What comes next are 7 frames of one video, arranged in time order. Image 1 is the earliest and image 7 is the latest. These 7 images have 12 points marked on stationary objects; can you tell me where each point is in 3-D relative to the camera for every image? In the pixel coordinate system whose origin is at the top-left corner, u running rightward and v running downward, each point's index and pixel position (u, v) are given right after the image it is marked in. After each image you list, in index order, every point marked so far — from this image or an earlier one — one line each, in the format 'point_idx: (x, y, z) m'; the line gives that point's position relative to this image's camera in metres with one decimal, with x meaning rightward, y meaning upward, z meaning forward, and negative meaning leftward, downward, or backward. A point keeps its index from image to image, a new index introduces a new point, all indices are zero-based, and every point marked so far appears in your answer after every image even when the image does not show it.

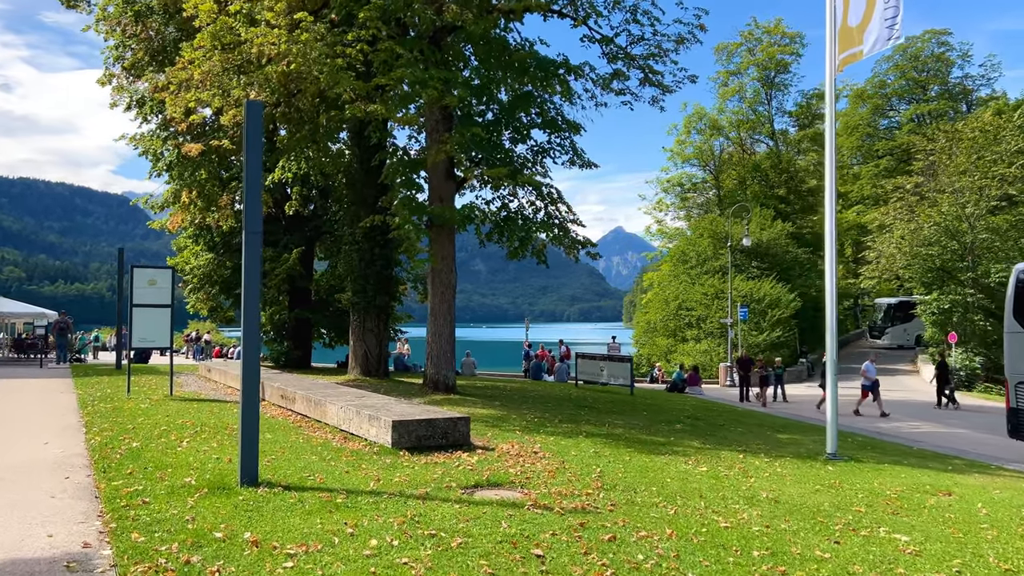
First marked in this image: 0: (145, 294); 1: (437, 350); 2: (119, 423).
0: (-7.3, -0.1, +16.6) m
1: (-1.6, -1.4, +18.0) m
2: (-5.7, -2.0, +12.1) m
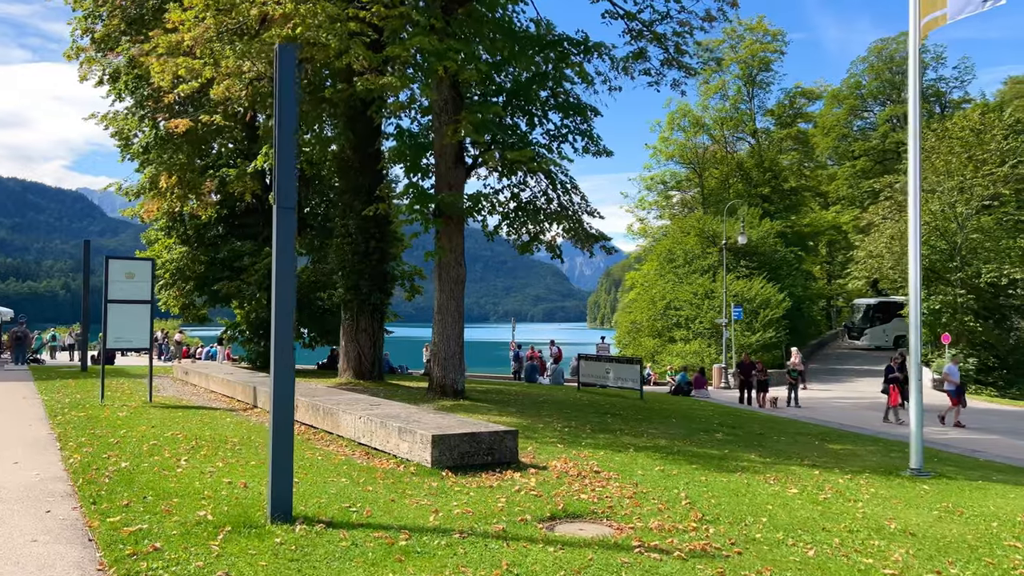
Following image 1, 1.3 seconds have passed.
0: (-6.9, 0.0, +14.9) m
1: (-1.3, -1.3, +16.5) m
2: (-5.1, -1.9, +10.4) m
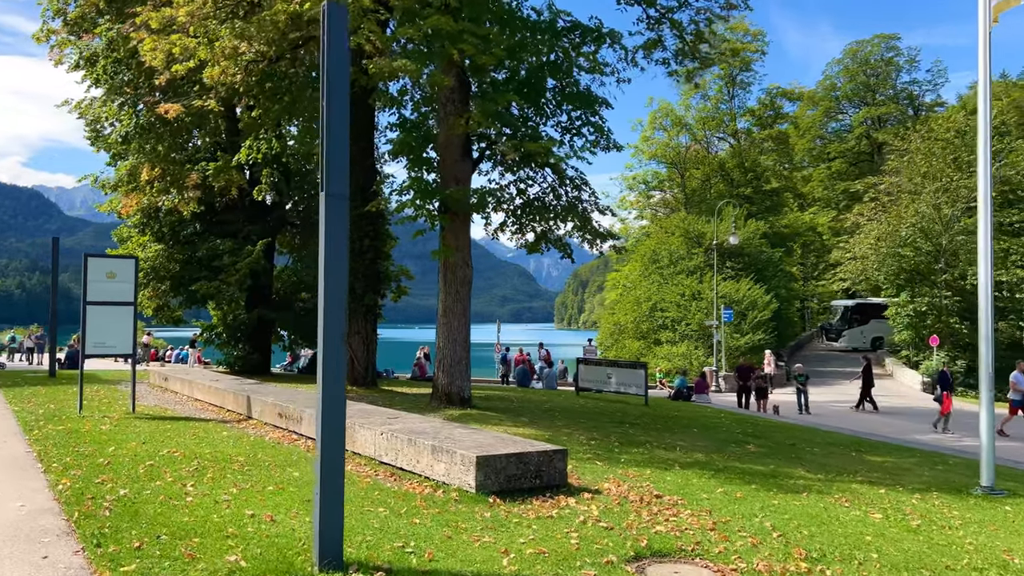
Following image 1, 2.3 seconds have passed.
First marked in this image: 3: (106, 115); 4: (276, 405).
0: (-6.7, 0.0, +13.6) m
1: (-1.1, -1.3, +15.5) m
2: (-4.7, -1.9, +9.3) m
3: (-8.6, +3.7, +17.8) m
4: (-3.5, -1.7, +12.4) m
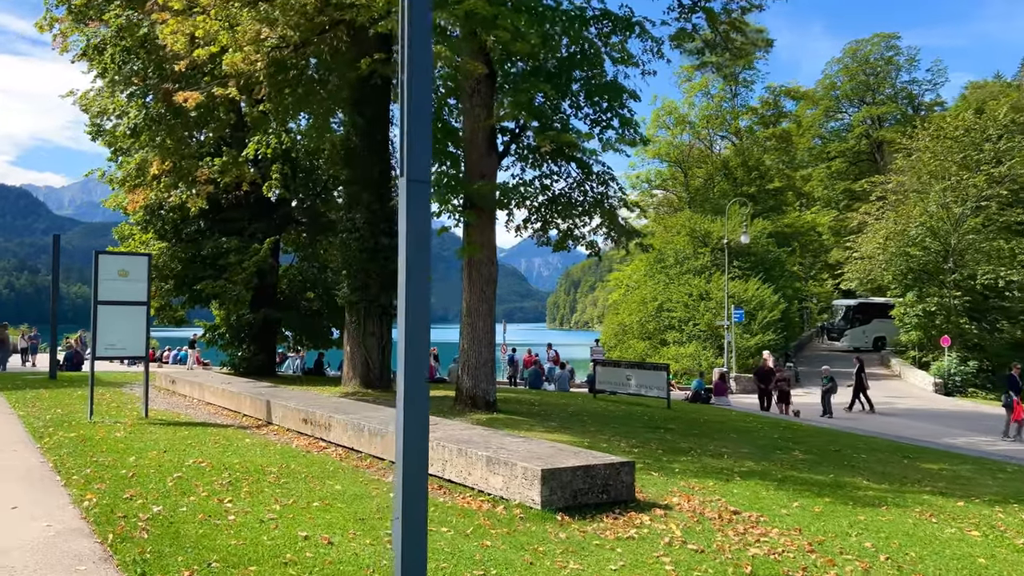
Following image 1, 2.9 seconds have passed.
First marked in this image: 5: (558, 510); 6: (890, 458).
0: (-6.2, 0.0, +13.0) m
1: (-0.6, -1.3, +14.9) m
2: (-4.2, -1.9, +8.6) m
3: (-8.1, +3.7, +17.1) m
4: (-3.0, -1.7, +11.8) m
5: (+0.4, -1.9, +7.0) m
6: (+5.6, -2.5, +12.3) m
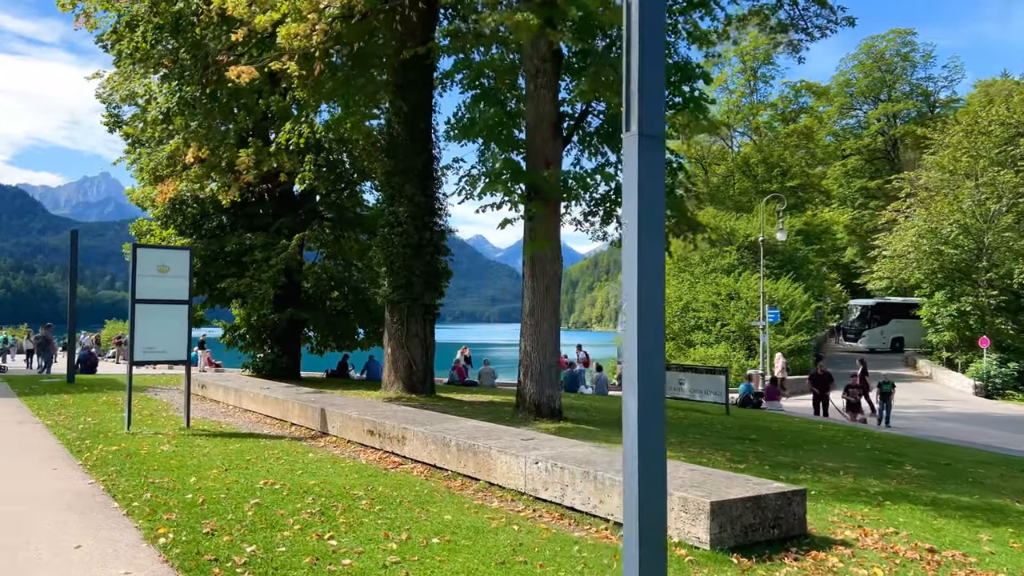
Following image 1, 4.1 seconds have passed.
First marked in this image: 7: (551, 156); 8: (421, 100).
0: (-5.1, 0.0, +11.8) m
1: (+0.5, -1.2, +13.7) m
2: (-3.0, -1.8, +7.5) m
3: (-7.0, +3.8, +16.0) m
4: (-1.9, -1.7, +10.6) m
5: (+1.5, -1.8, +5.8) m
6: (+6.7, -2.5, +11.2) m
7: (+0.6, +2.2, +13.9) m
8: (-1.9, +4.0, +17.5) m
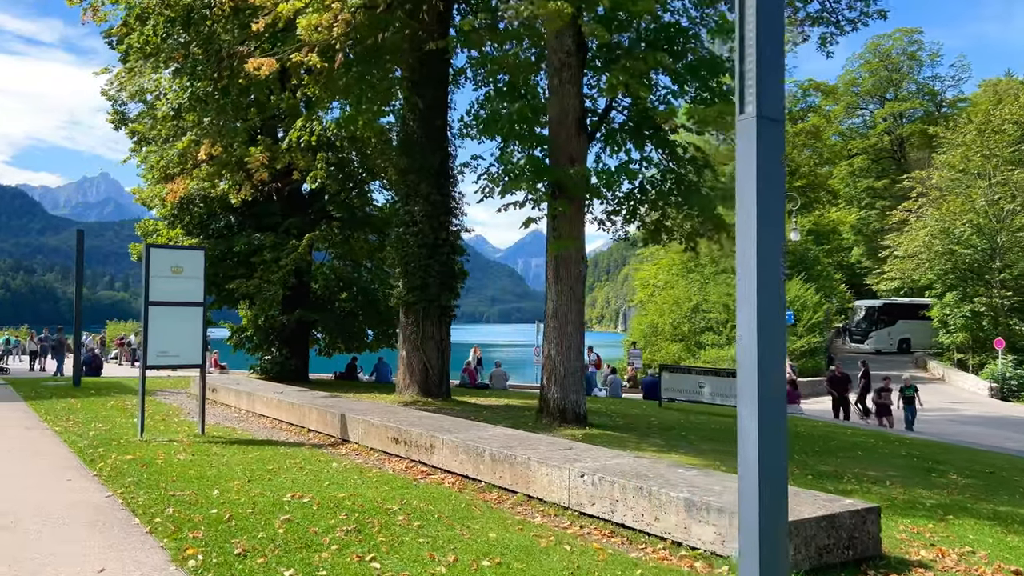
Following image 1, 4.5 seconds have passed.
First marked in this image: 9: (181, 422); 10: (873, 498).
0: (-4.7, 0.0, +11.3) m
1: (+0.8, -1.3, +13.3) m
2: (-2.7, -1.9, +7.0) m
3: (-6.7, +3.7, +15.5) m
4: (-1.5, -1.7, +10.2) m
5: (+1.9, -1.8, +5.4) m
6: (+7.1, -2.5, +10.7) m
7: (+1.0, +2.1, +13.4) m
8: (-1.5, +3.9, +17.1) m
9: (-5.1, -2.1, +12.9) m
10: (+3.6, -2.1, +8.6) m
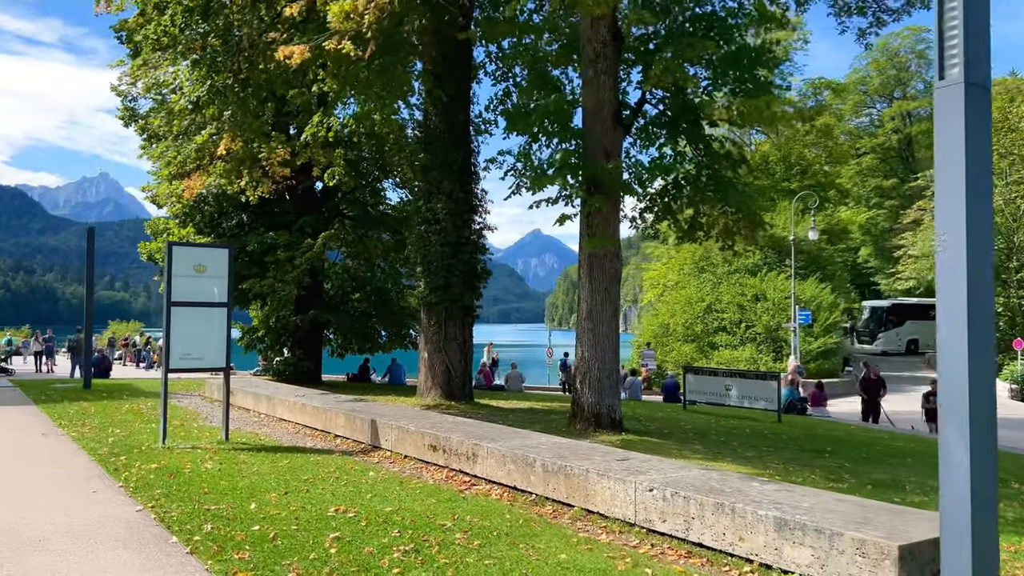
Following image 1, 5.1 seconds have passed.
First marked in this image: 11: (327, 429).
0: (-4.2, 0.0, +10.8) m
1: (+1.3, -1.3, +12.8) m
2: (-2.2, -1.8, +6.5) m
3: (-6.2, +3.7, +15.0) m
4: (-1.0, -1.7, +9.7) m
5: (+2.4, -1.8, +4.9) m
6: (+7.6, -2.5, +10.2) m
7: (+1.5, +2.1, +12.9) m
8: (-1.0, +3.9, +16.6) m
9: (-4.6, -2.1, +12.4) m
10: (+4.1, -2.1, +8.1) m
11: (-2.7, -2.1, +12.2) m
